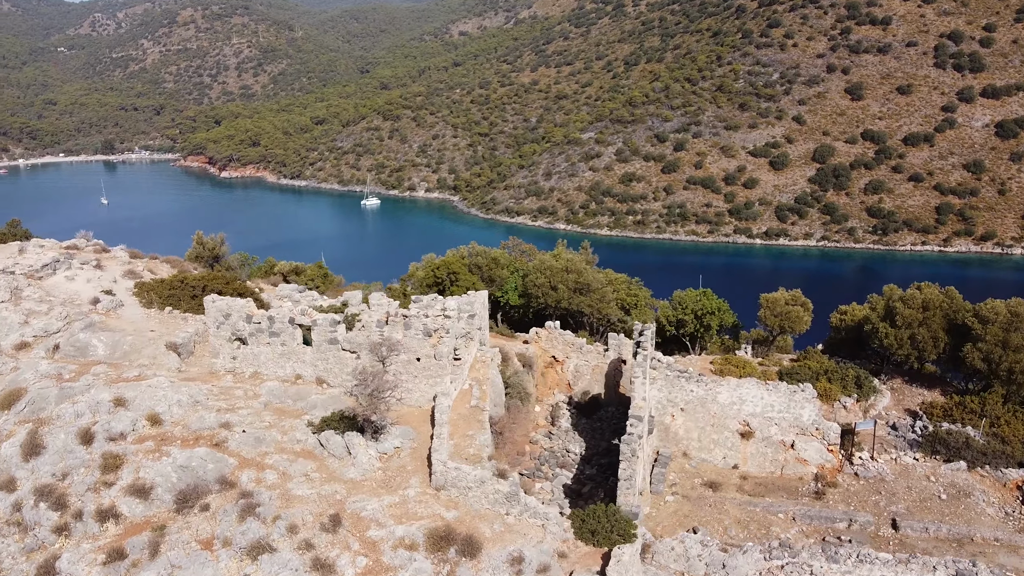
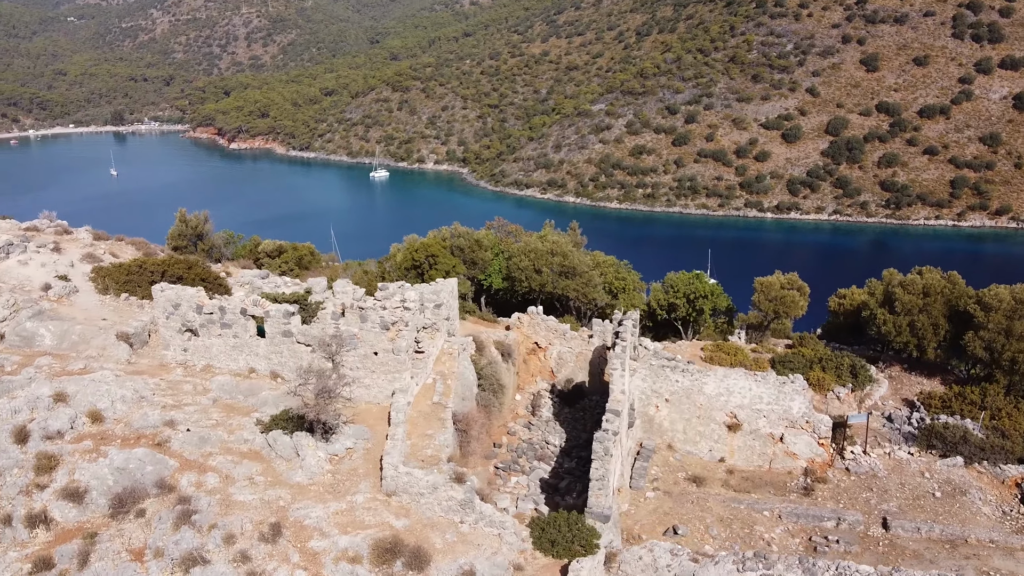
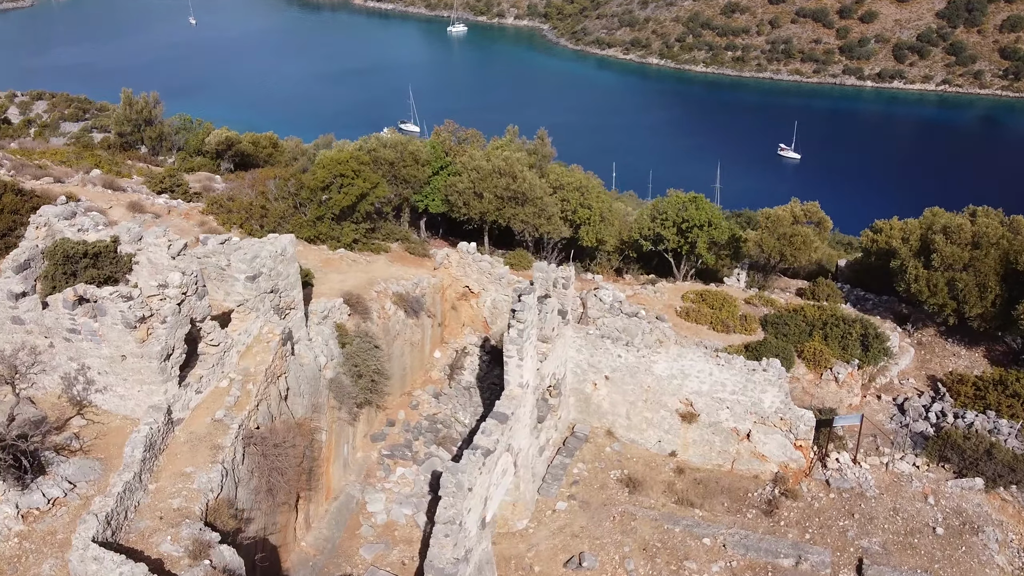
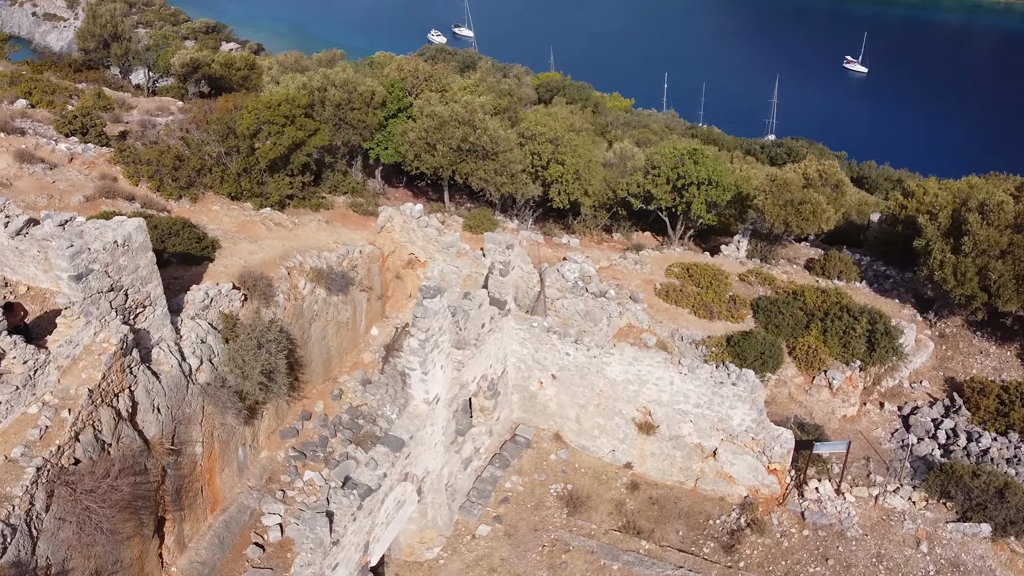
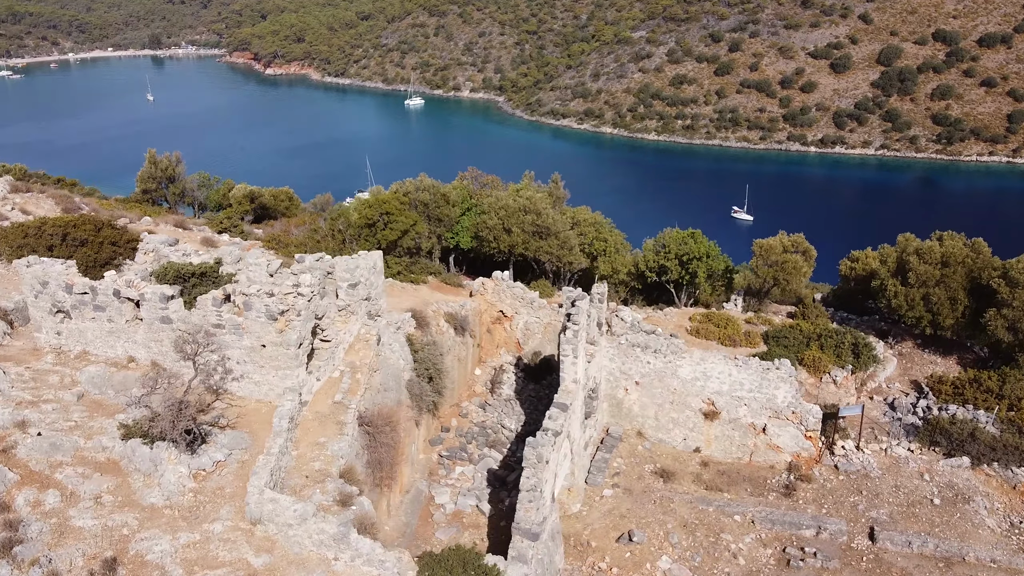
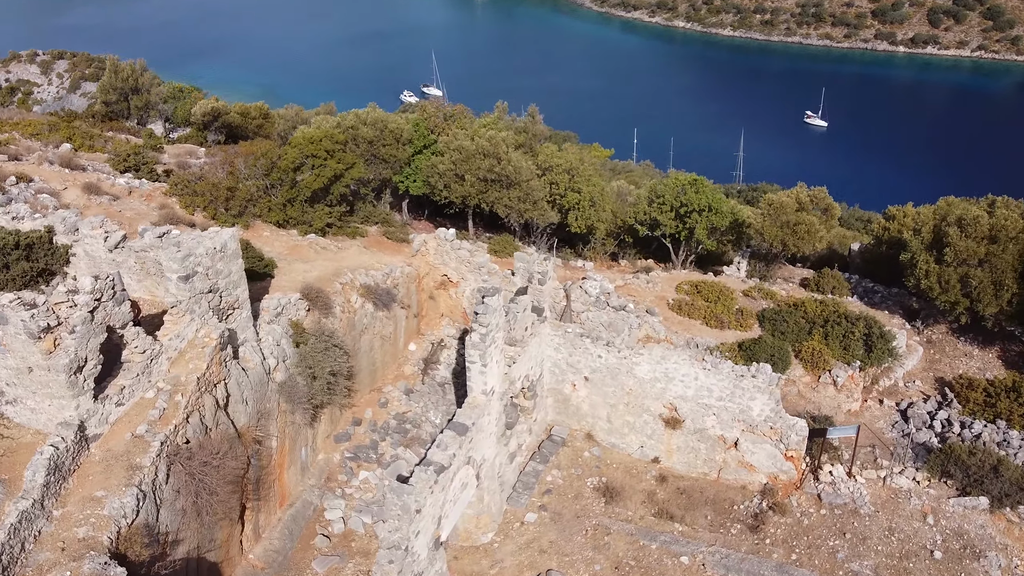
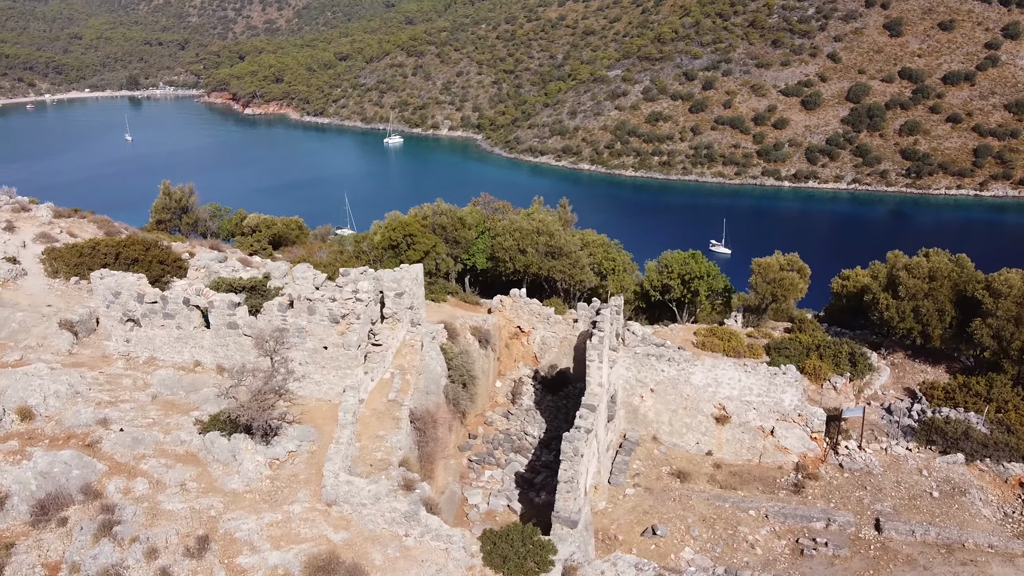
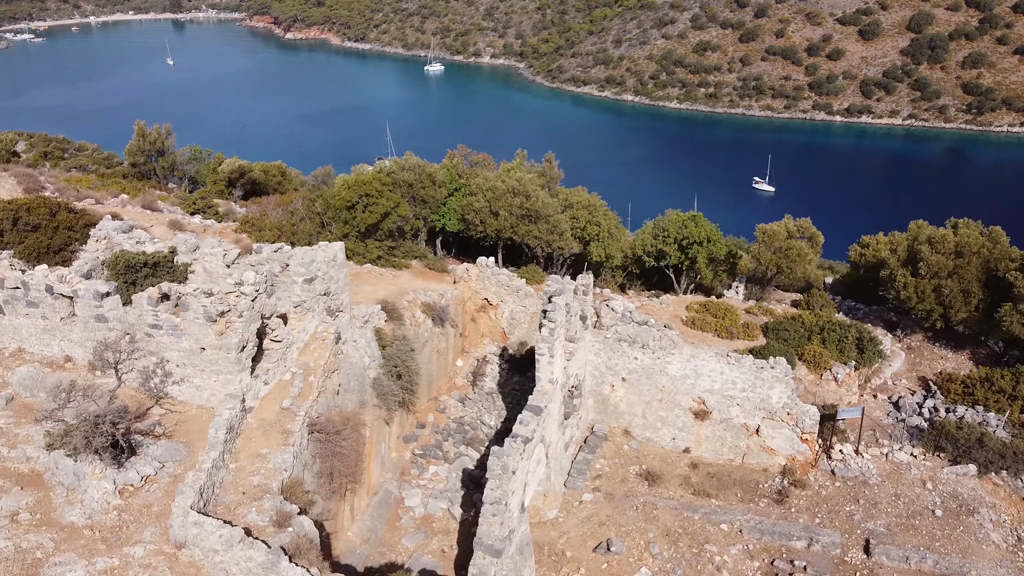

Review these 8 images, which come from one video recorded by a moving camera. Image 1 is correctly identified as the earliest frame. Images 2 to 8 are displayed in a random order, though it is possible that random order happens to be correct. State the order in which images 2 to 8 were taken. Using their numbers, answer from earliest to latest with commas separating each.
2, 7, 5, 8, 3, 6, 4
